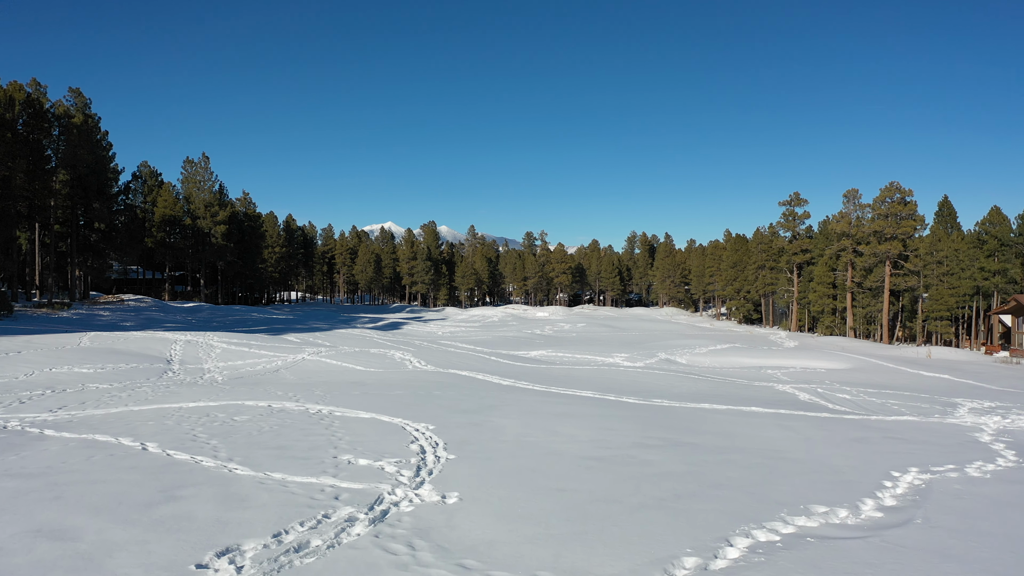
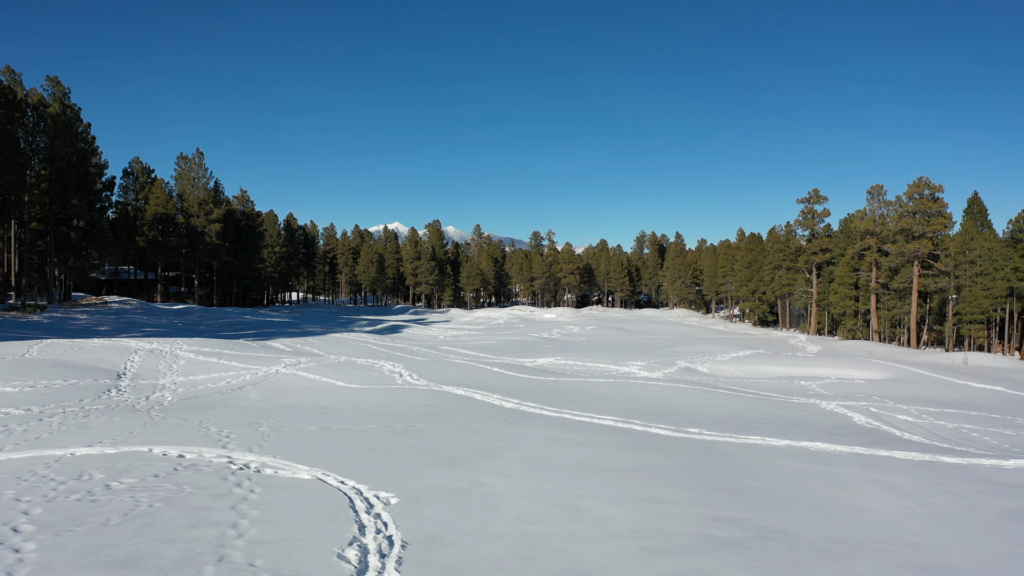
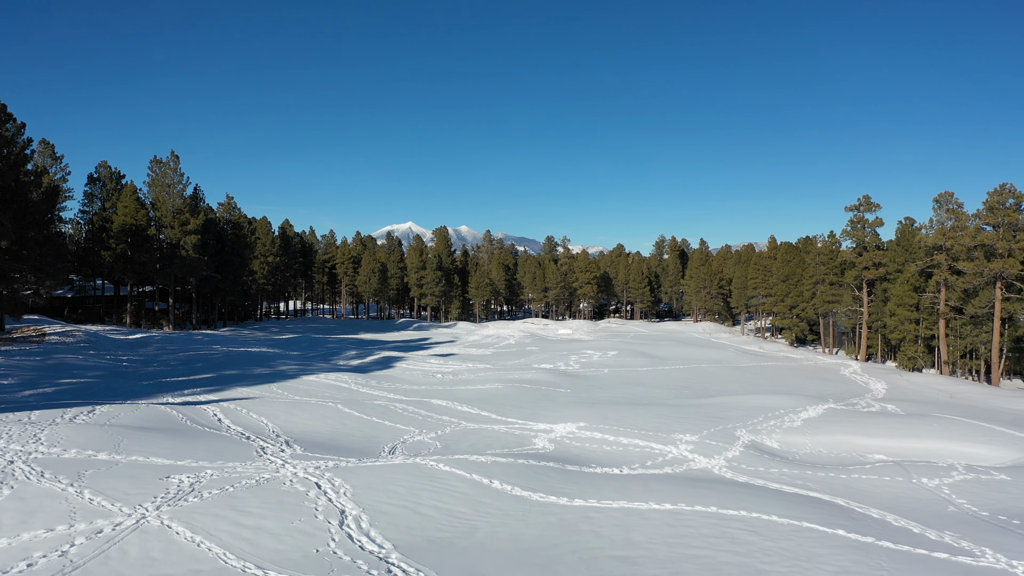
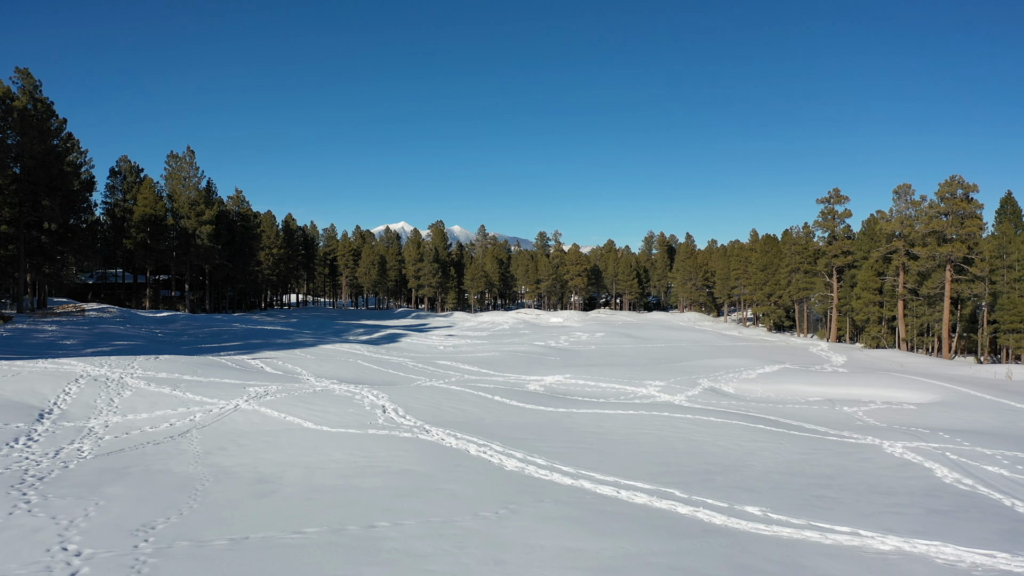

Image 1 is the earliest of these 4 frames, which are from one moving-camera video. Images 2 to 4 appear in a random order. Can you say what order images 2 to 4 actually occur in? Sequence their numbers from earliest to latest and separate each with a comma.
2, 4, 3
